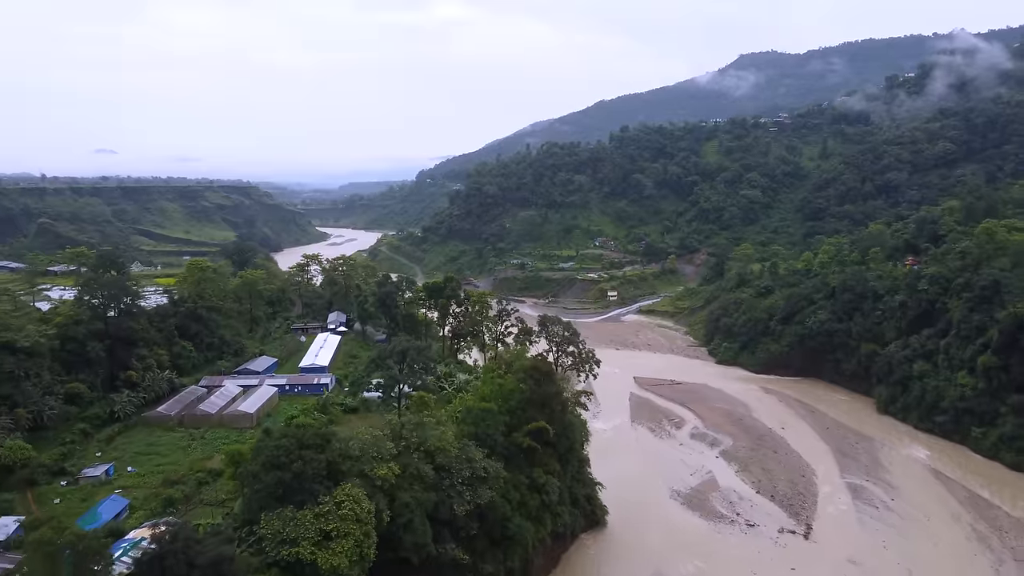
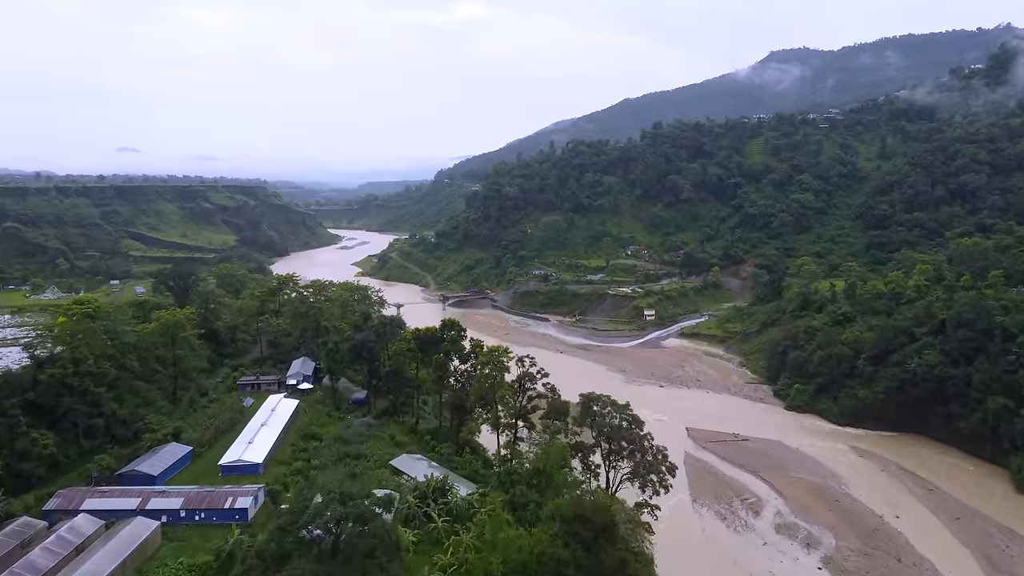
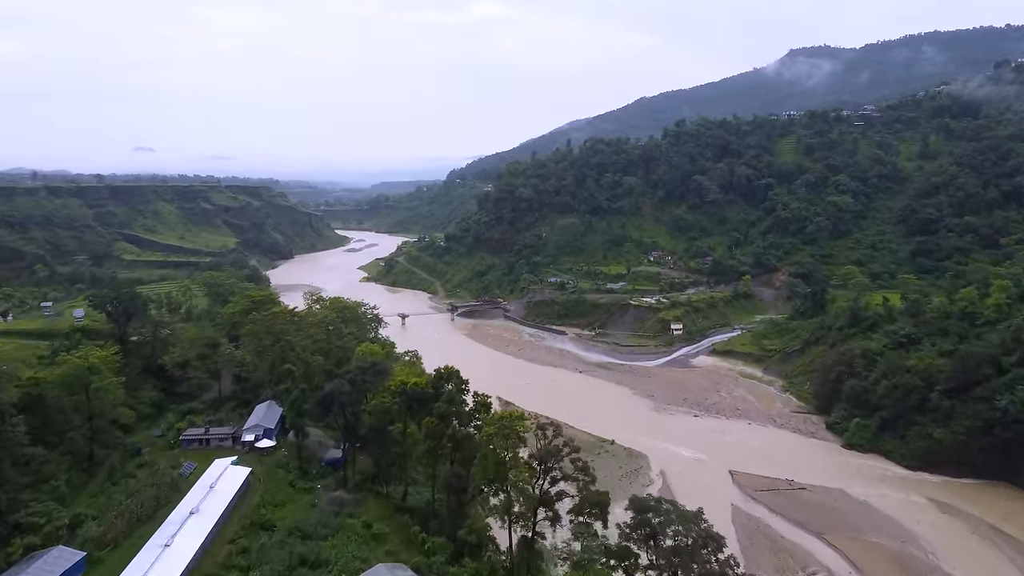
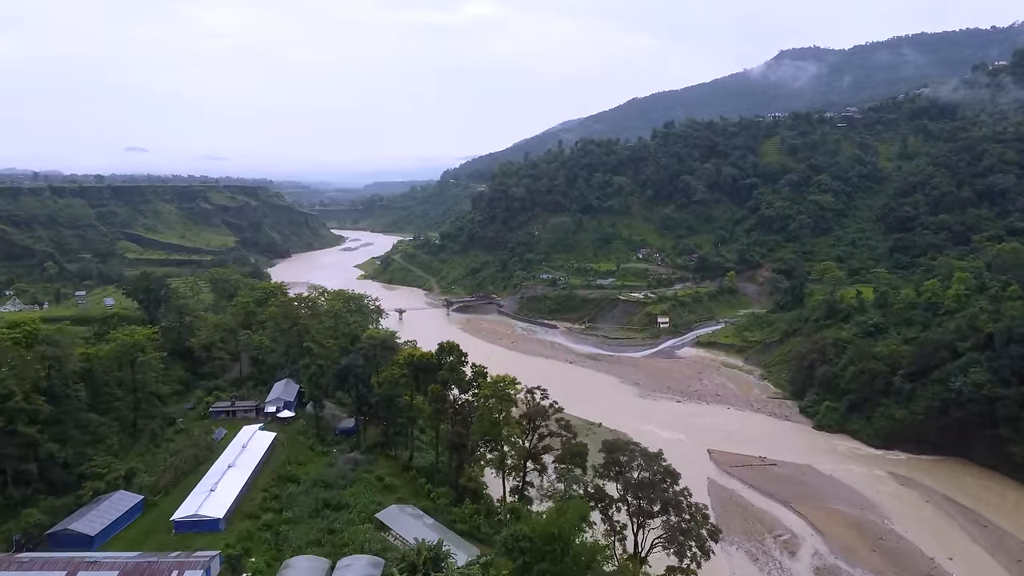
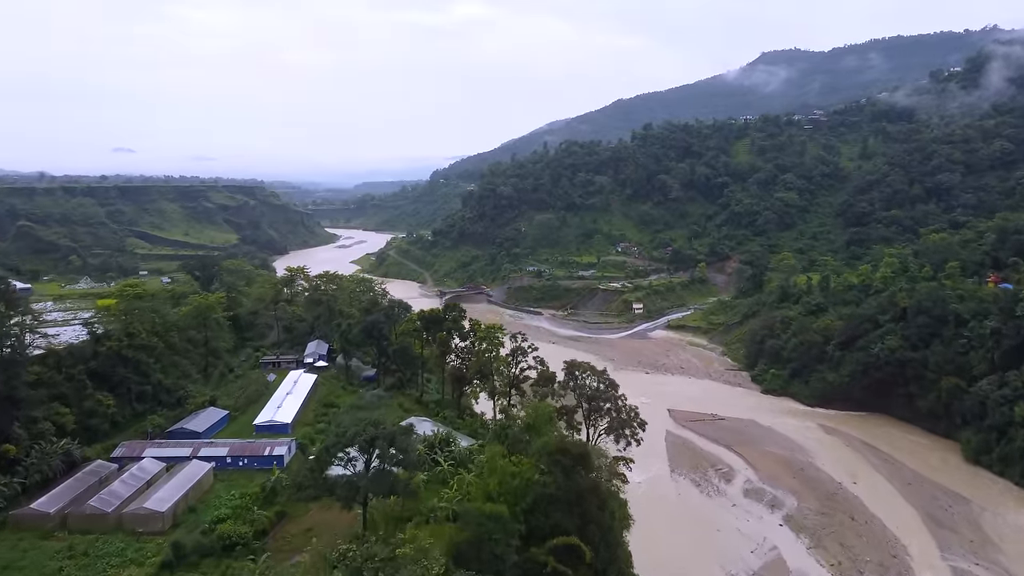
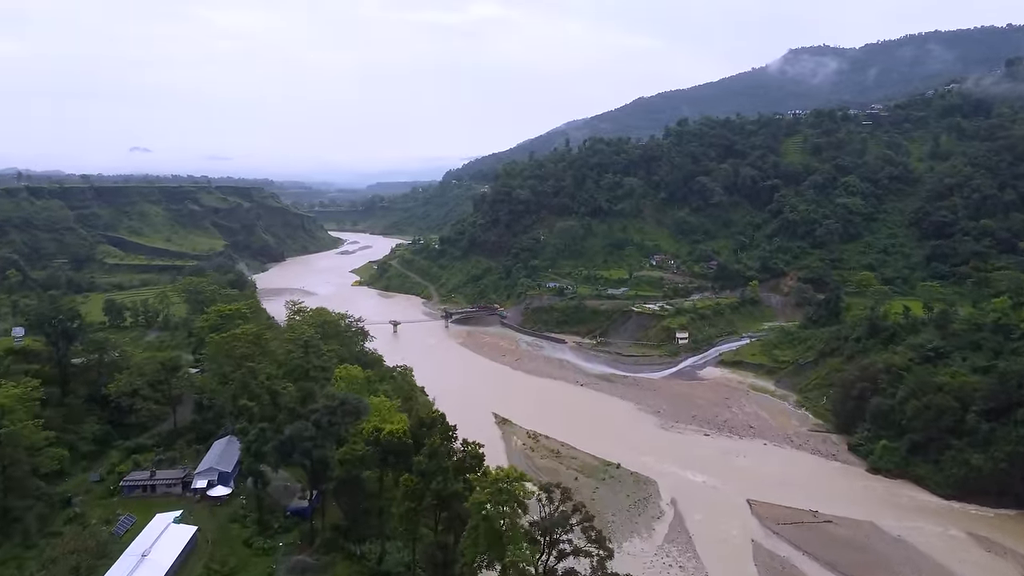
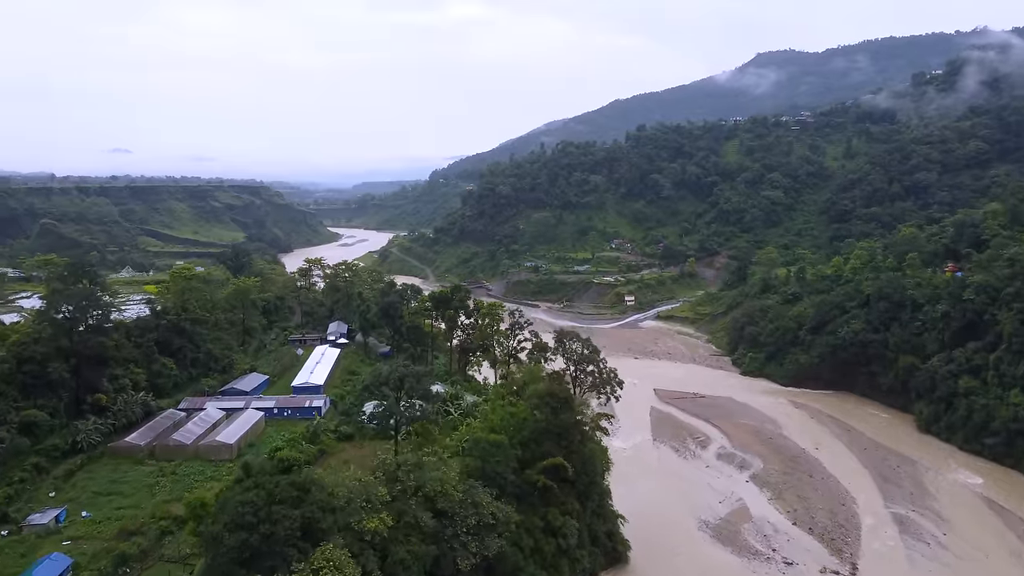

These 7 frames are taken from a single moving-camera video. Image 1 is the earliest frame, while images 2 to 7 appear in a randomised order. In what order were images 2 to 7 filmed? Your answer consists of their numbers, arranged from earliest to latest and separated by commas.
7, 5, 2, 4, 3, 6
